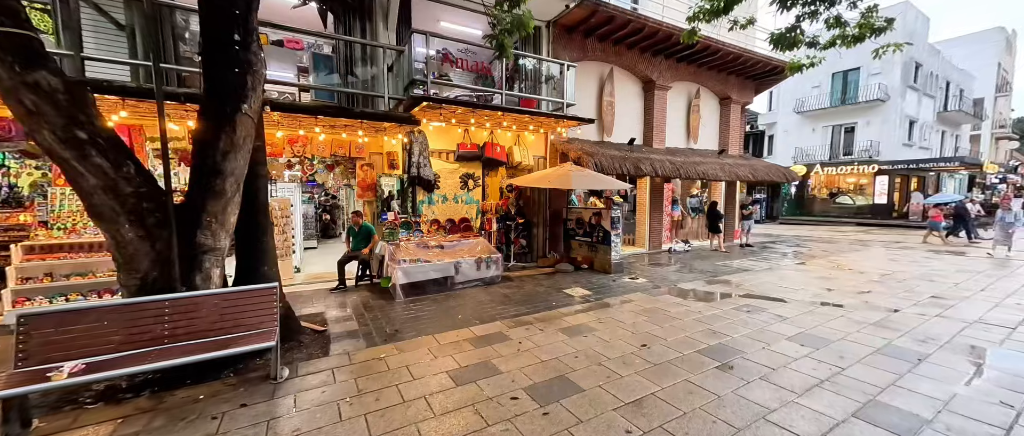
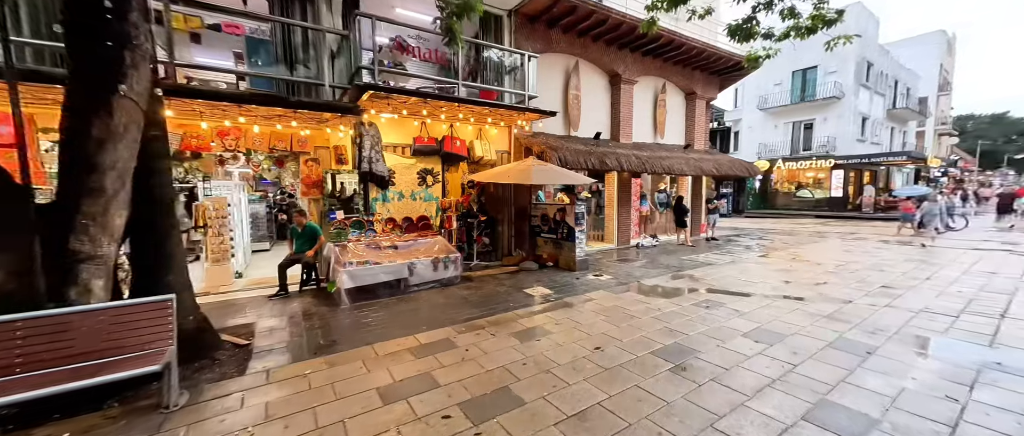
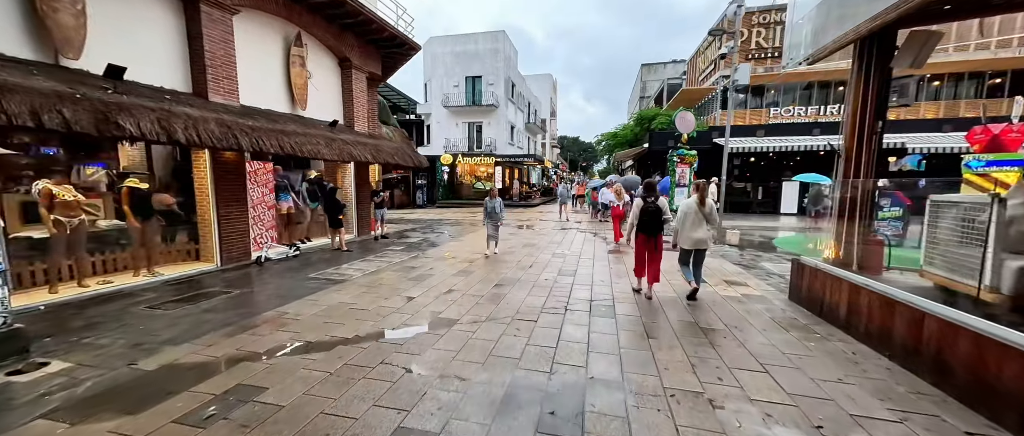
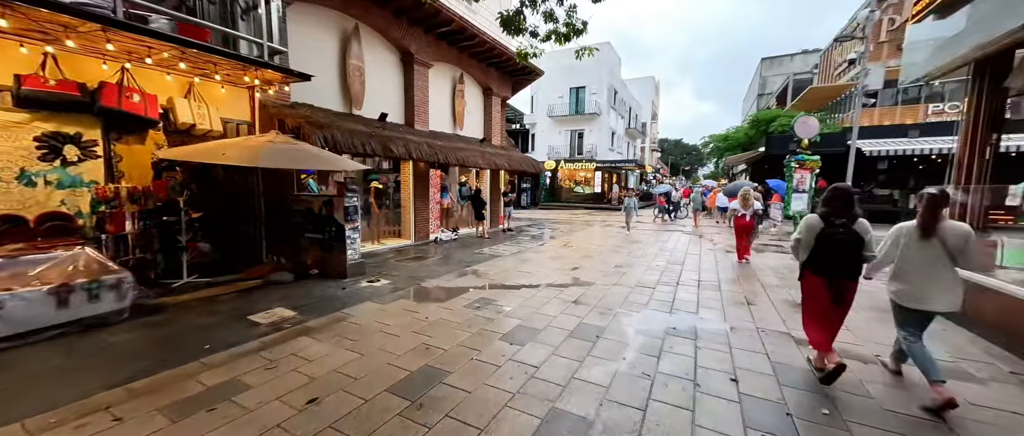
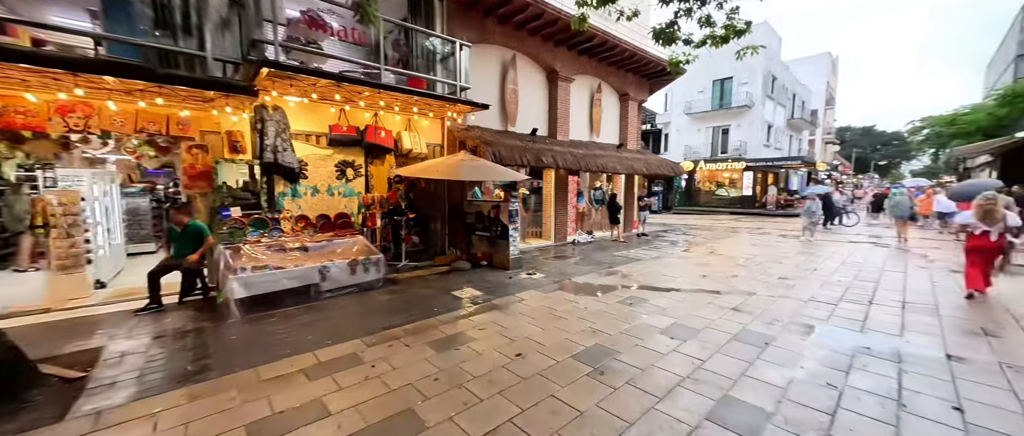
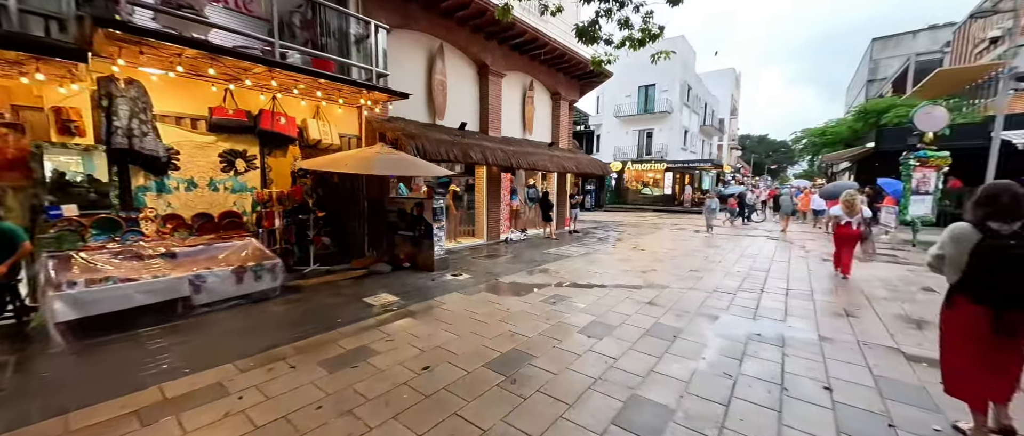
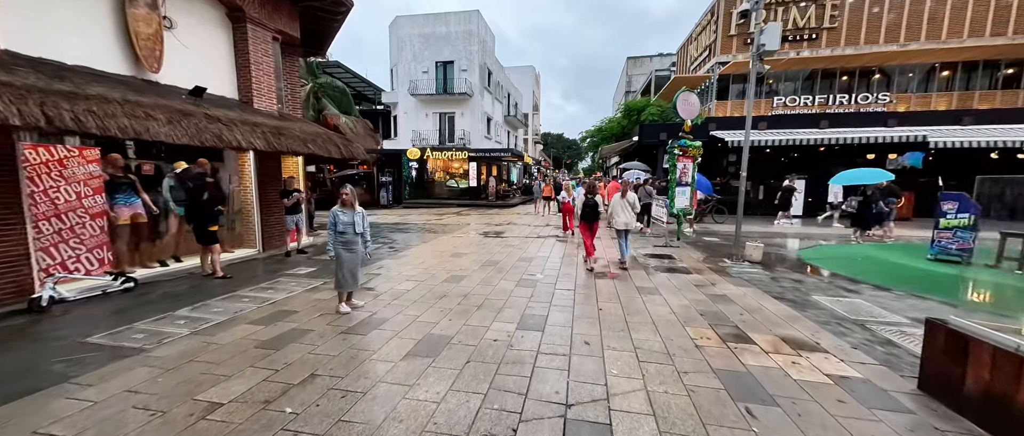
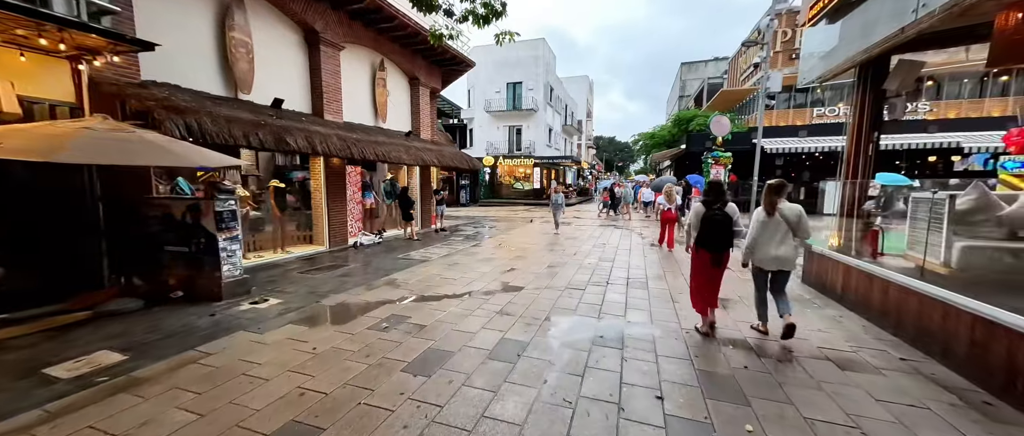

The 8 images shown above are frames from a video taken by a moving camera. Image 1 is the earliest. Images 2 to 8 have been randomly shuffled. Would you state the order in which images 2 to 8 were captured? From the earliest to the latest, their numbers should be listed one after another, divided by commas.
2, 5, 6, 4, 8, 3, 7
